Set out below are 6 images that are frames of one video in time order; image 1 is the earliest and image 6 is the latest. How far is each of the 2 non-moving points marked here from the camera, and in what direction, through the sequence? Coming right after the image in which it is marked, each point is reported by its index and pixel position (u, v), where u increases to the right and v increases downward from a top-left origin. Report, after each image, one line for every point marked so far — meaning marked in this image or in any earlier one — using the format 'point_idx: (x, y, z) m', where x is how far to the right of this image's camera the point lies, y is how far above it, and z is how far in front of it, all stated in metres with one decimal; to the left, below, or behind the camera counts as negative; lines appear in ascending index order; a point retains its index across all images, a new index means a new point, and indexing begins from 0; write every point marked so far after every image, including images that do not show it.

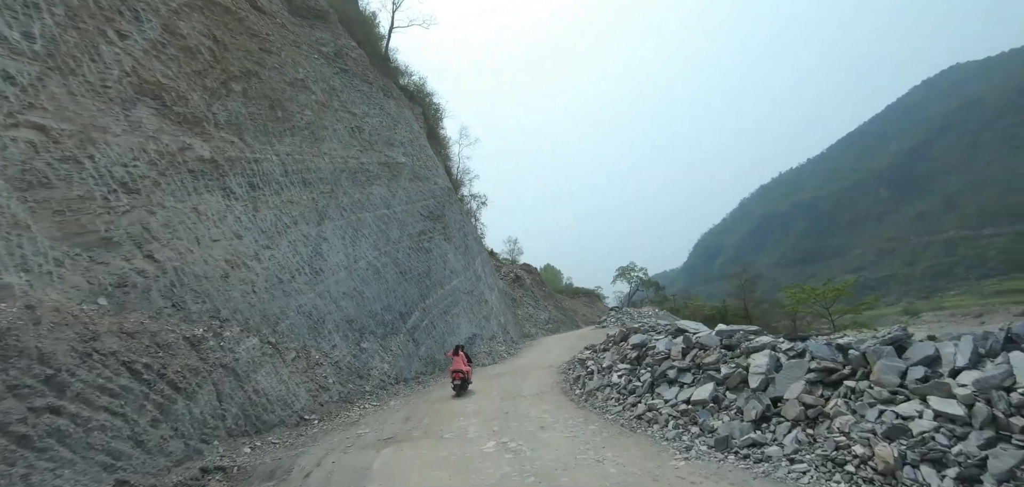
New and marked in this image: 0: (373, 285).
0: (-3.7, -1.1, +11.2) m
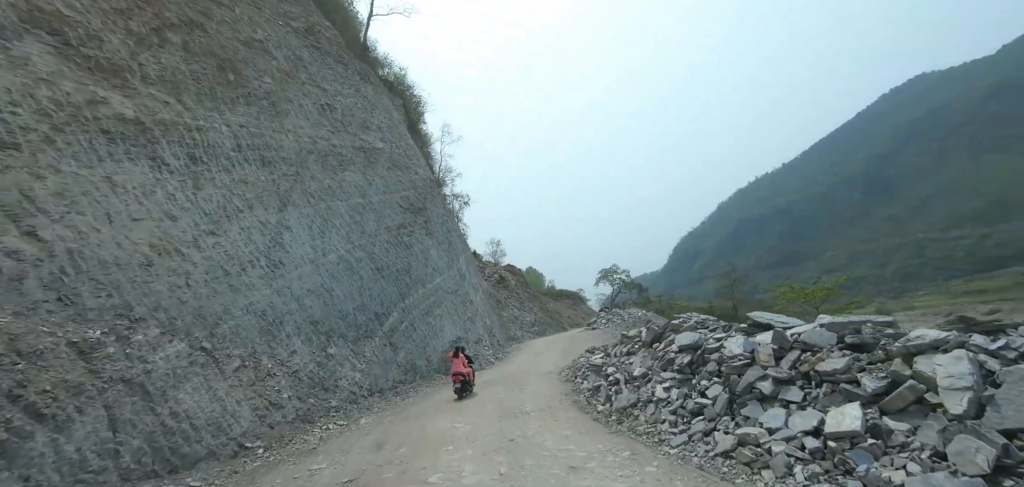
0: (-3.9, -0.9, +9.8) m
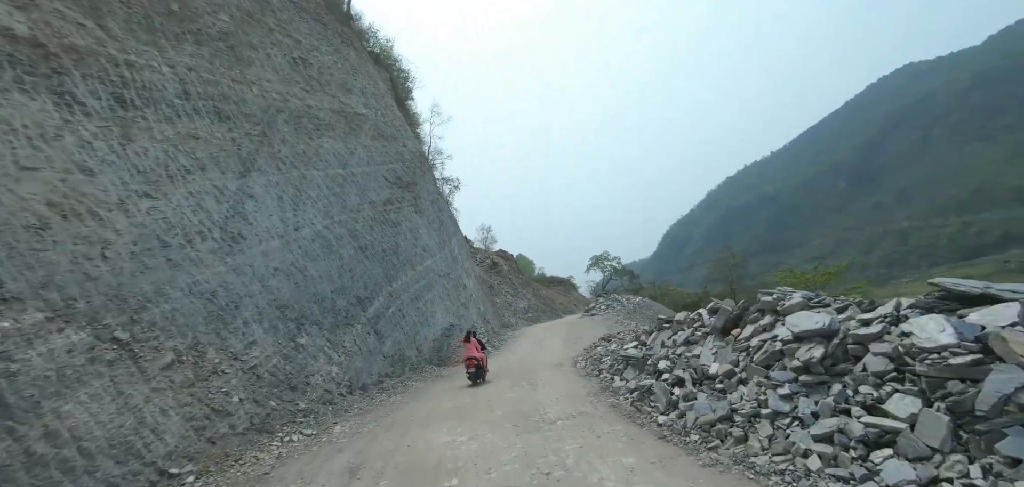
0: (-3.9, -0.4, +8.5) m
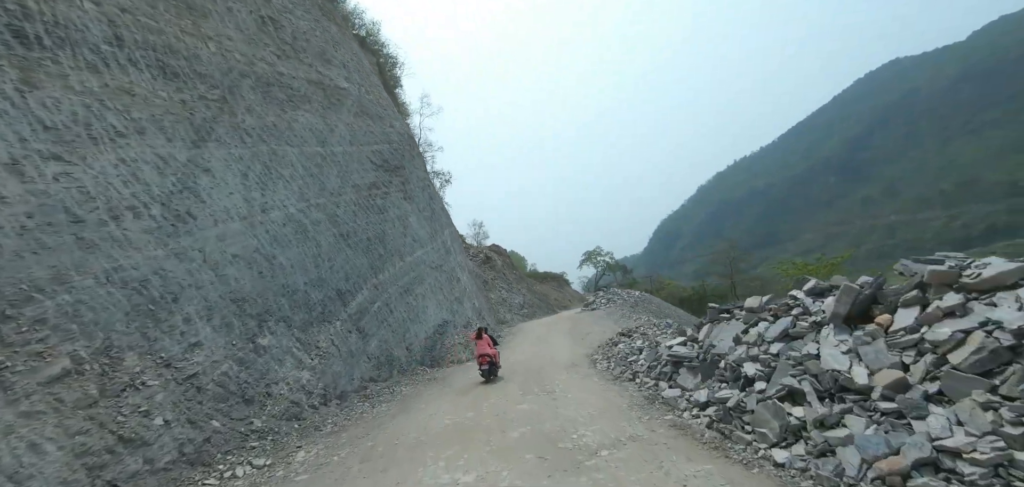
0: (-3.8, -0.1, +7.3) m
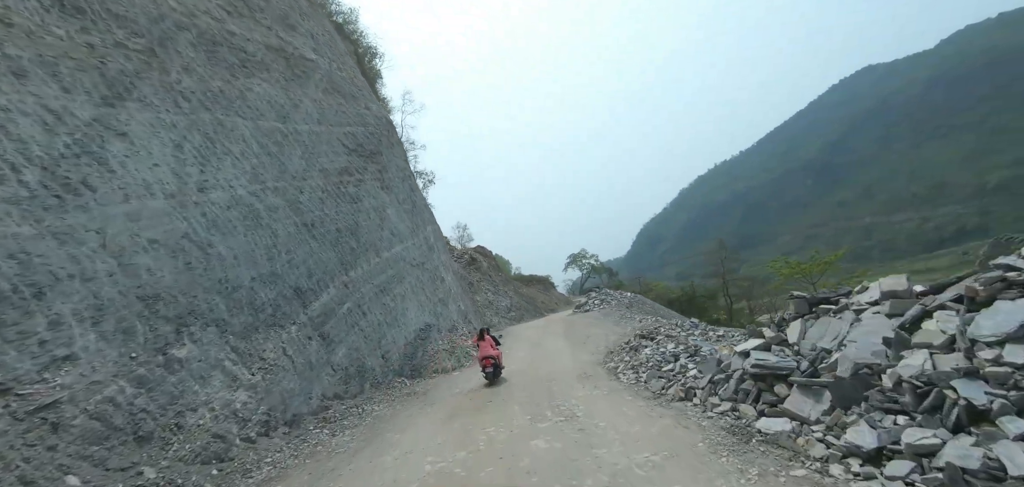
0: (-3.9, +0.1, +6.0) m
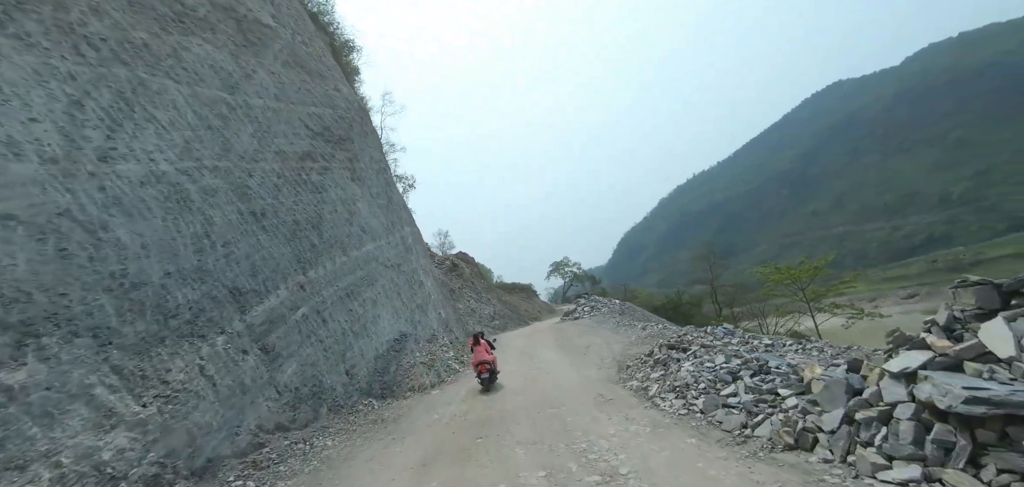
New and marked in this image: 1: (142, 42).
0: (-3.9, +0.3, +4.6) m
1: (-4.9, +2.7, +5.5) m
